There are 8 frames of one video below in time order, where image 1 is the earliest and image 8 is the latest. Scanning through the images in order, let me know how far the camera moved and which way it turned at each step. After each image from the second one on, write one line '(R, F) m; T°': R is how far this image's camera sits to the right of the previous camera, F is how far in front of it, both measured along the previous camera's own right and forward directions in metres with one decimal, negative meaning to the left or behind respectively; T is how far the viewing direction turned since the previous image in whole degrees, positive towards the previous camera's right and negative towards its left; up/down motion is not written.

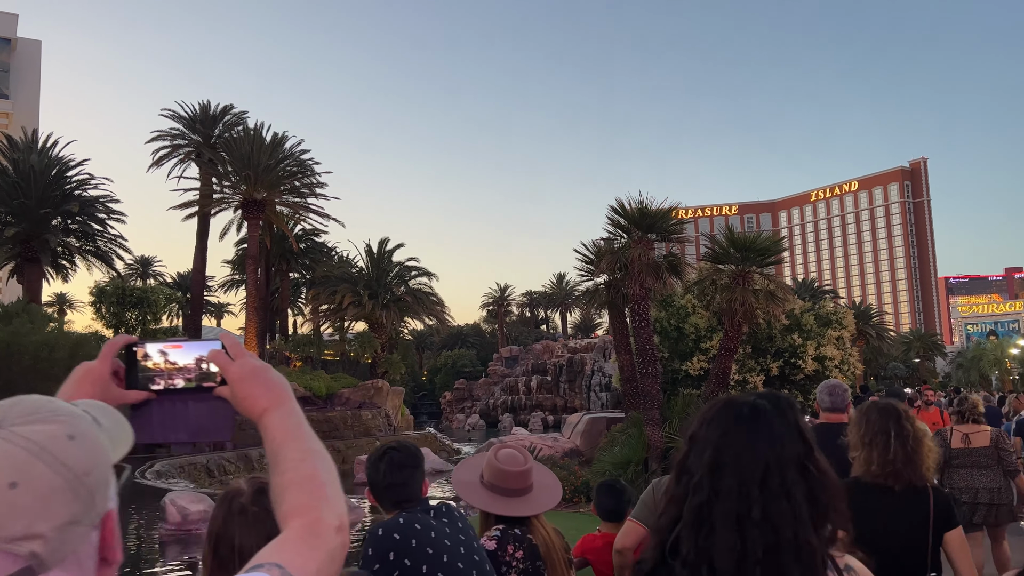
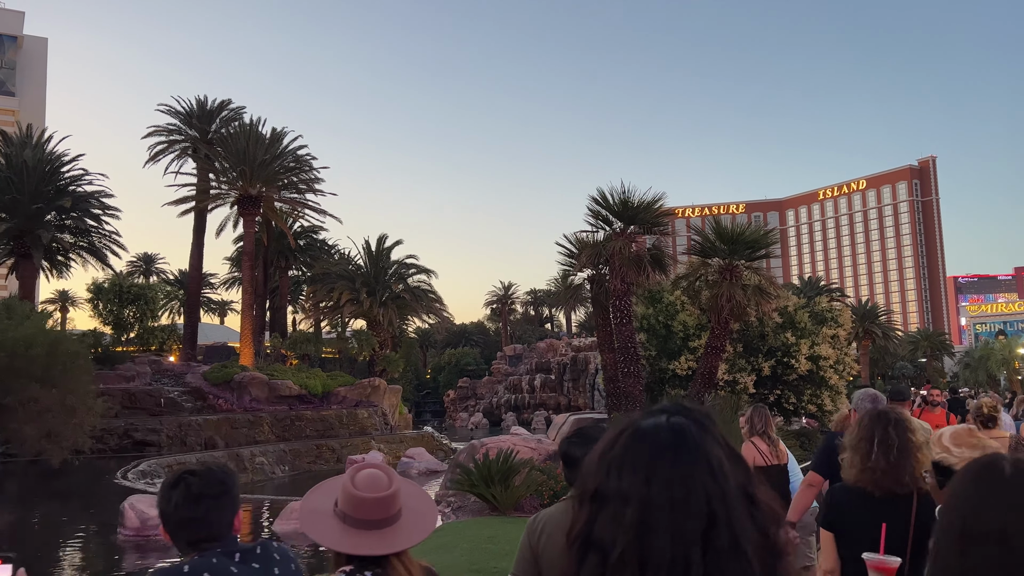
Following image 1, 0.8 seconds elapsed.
(+0.5, +0.7) m; 0°
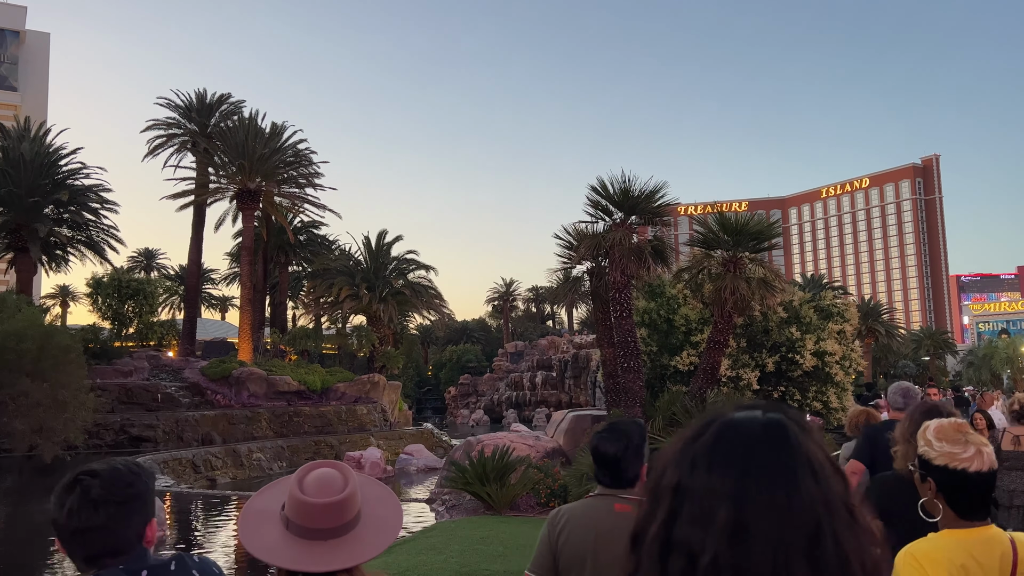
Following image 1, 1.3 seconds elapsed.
(+0.1, +0.4) m; 0°
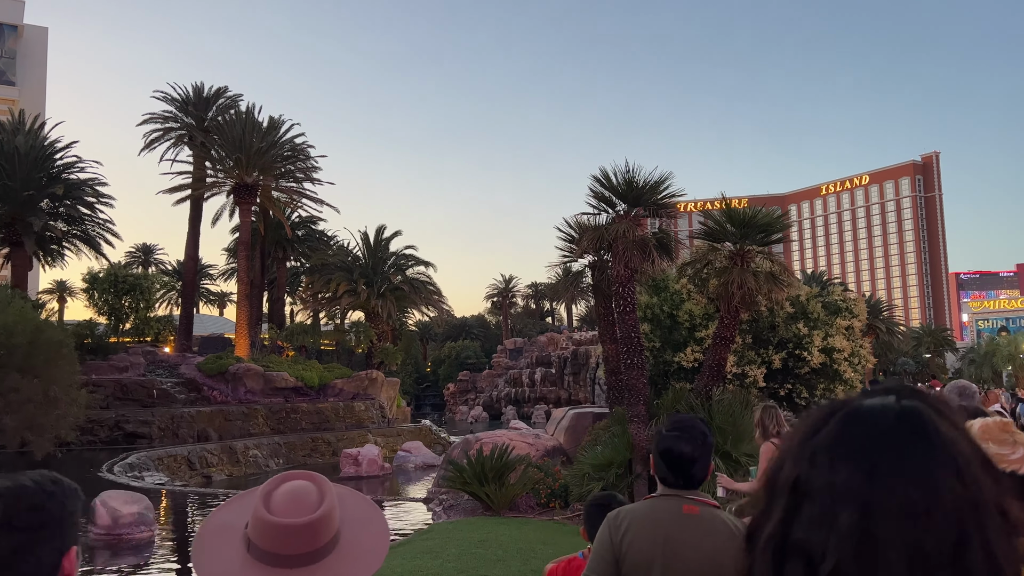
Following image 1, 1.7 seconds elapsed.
(0.0, +0.4) m; 0°
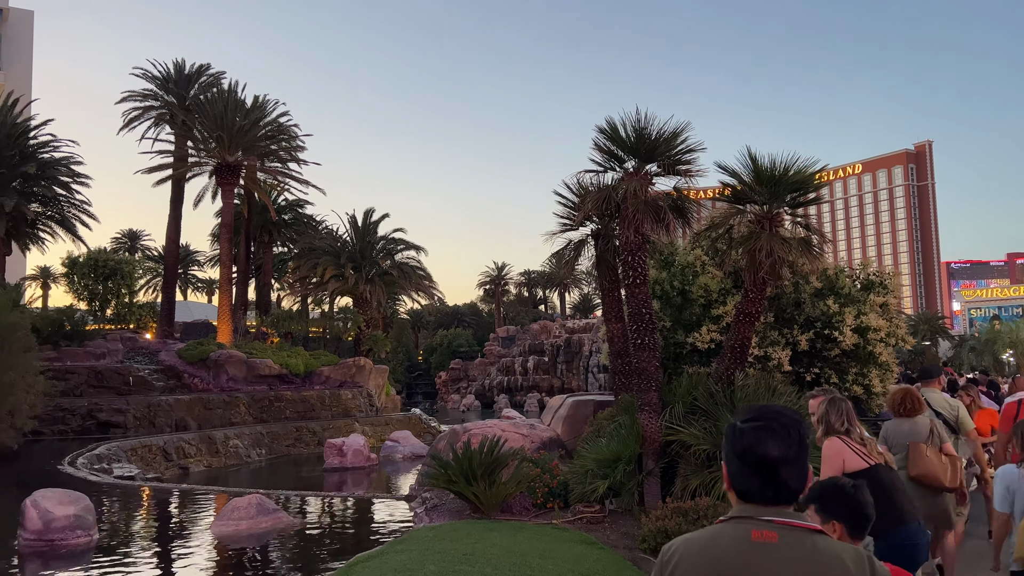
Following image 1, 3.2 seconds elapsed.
(0.0, +1.6) m; +1°
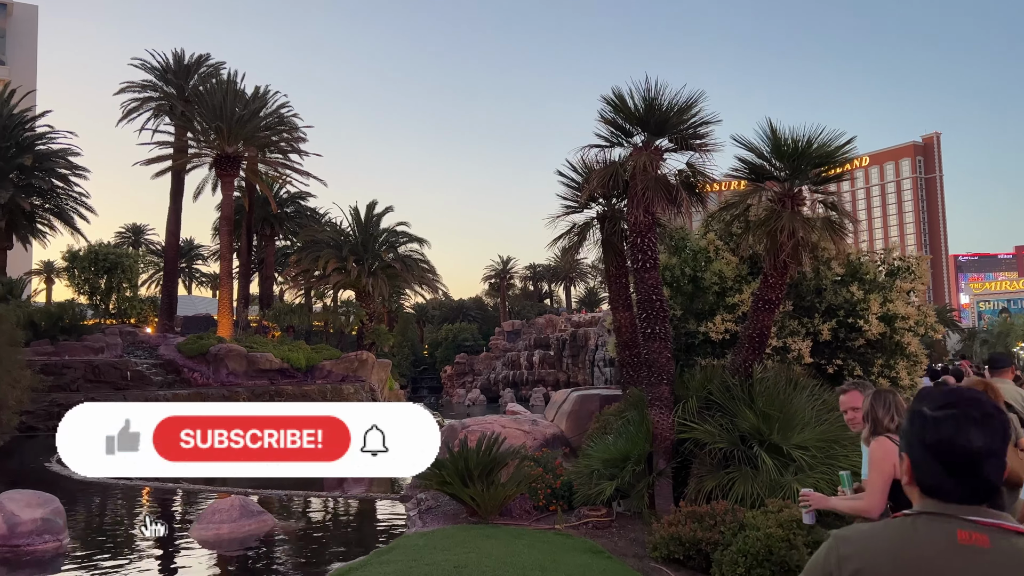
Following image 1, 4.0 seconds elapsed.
(+0.1, +0.8) m; 0°
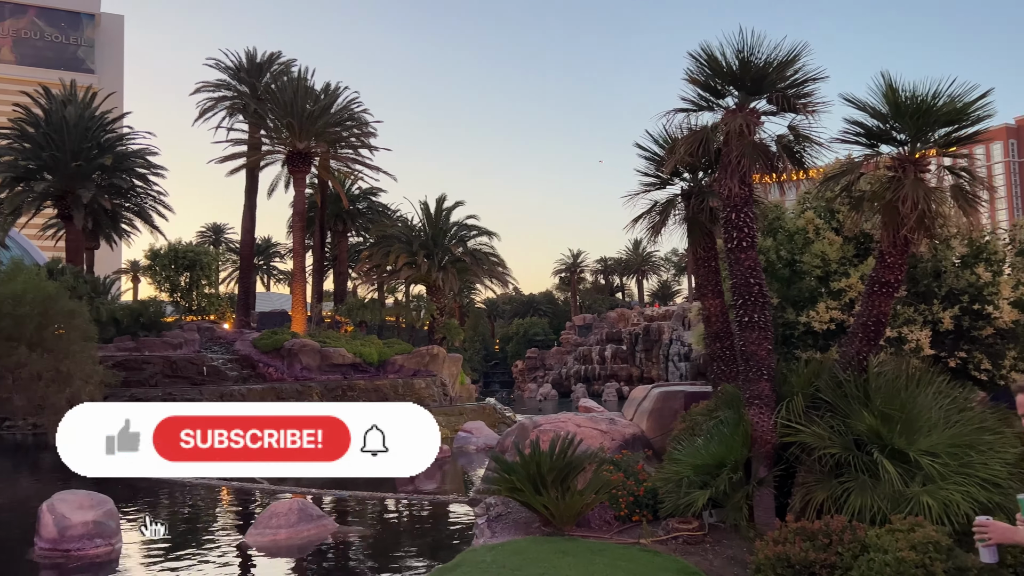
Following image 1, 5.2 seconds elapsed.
(-0.1, +1.0) m; -5°
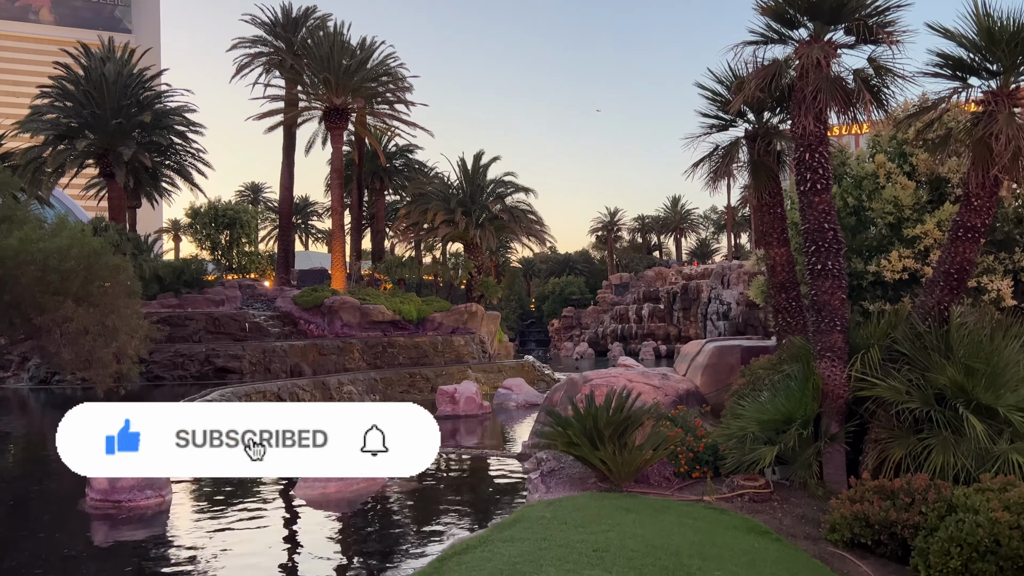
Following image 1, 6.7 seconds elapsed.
(-0.2, +0.4) m; -2°
